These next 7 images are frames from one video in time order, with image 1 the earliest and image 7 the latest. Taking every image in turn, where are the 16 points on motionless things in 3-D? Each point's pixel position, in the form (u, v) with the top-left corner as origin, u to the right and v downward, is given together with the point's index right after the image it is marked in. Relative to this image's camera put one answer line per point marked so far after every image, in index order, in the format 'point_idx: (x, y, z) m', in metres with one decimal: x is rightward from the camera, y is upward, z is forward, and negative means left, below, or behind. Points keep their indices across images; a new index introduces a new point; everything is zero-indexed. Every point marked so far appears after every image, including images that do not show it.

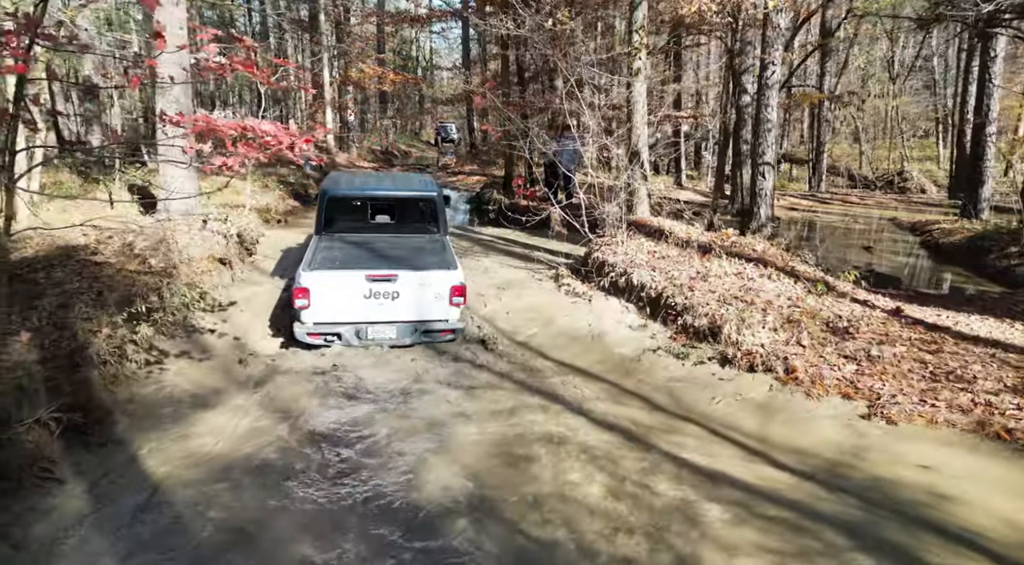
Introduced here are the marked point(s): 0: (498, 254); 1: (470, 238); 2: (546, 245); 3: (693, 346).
0: (-0.2, +0.5, +12.6) m
1: (-0.9, +0.9, +14.3) m
2: (+0.7, +0.6, +13.1) m
3: (+1.9, -0.7, +7.5) m
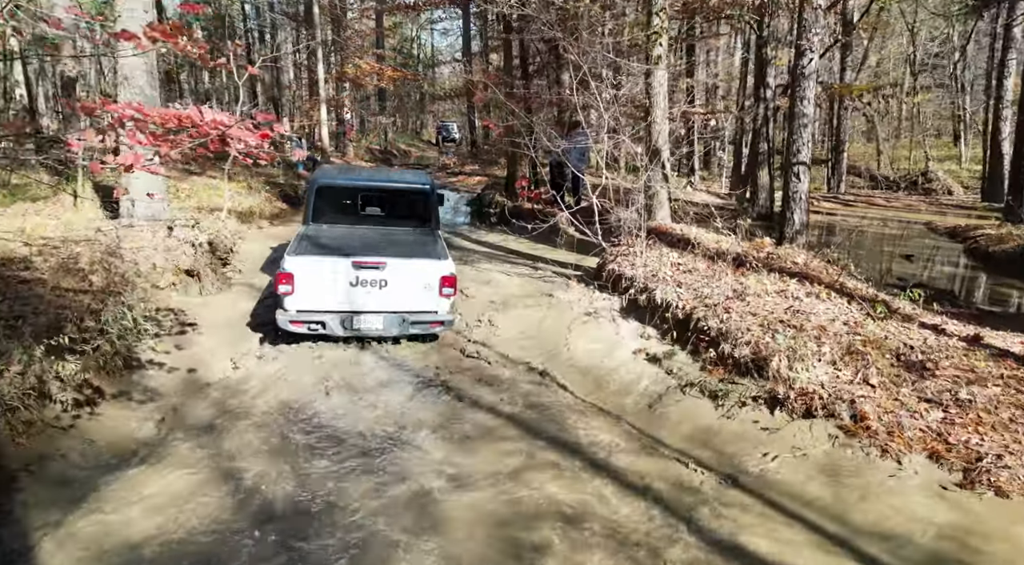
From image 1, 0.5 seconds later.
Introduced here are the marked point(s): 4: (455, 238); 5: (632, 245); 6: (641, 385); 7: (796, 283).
0: (-0.2, +0.3, +11.3) m
1: (-0.8, +0.7, +13.1) m
2: (+0.7, +0.4, +11.9) m
3: (+2.0, -0.9, +6.3) m
4: (-1.1, +0.9, +13.8) m
5: (+1.6, +0.5, +9.2) m
6: (+1.2, -1.0, +6.7) m
7: (+3.1, 0.0, +7.5) m
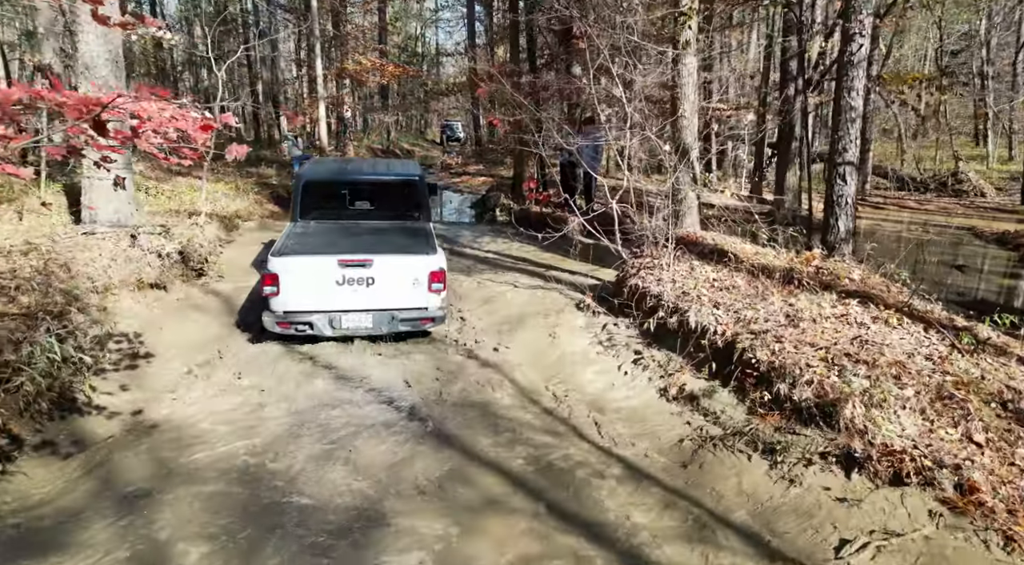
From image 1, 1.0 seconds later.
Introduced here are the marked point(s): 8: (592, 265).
0: (-0.1, +0.1, +10.2) m
1: (-0.7, +0.5, +11.9) m
2: (+0.8, +0.2, +10.7) m
3: (+2.1, -1.1, +5.1) m
4: (-1.0, +0.7, +12.6) m
5: (+1.7, +0.3, +8.0) m
6: (+1.3, -1.2, +5.5) m
7: (+3.2, -0.2, +6.3) m
8: (+1.2, +0.2, +10.8) m
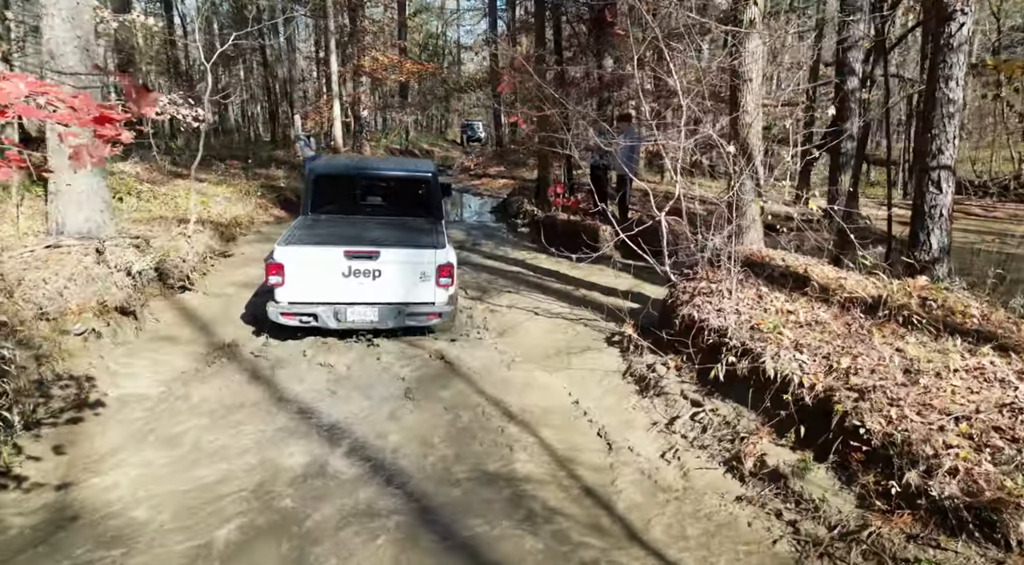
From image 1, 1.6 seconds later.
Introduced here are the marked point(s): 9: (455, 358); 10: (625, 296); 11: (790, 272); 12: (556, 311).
0: (+0.2, -0.2, +8.8) m
1: (-0.3, +0.2, +10.6) m
2: (+1.2, 0.0, +9.3) m
3: (+2.2, -1.4, +3.6) m
4: (-0.6, +0.4, +11.3) m
5: (+1.9, 0.0, +6.6) m
6: (+1.5, -1.5, +4.1) m
7: (+3.4, -0.5, +4.9) m
8: (+1.6, 0.0, +9.4) m
9: (-0.6, -0.8, +6.9) m
10: (+1.5, -0.2, +9.0) m
11: (+2.7, +0.1, +6.8) m
12: (+0.5, -0.4, +8.5) m
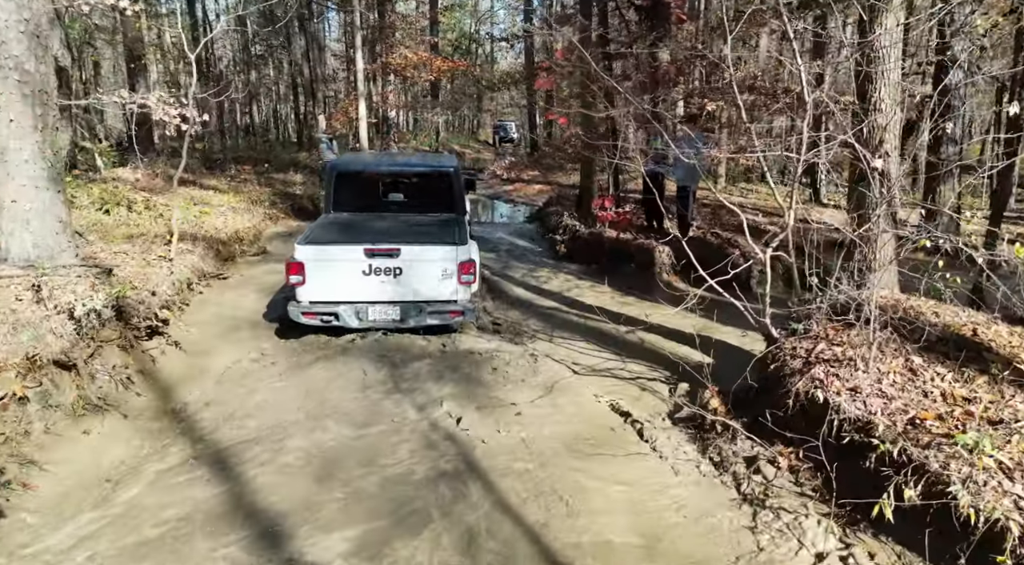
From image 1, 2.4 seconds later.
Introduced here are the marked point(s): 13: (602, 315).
0: (+0.7, -0.6, +7.0) m
1: (+0.2, -0.2, +8.8) m
2: (+1.6, -0.5, +7.5) m
3: (+2.4, -1.8, +1.8) m
4: (-0.1, 0.0, +9.5) m
5: (+2.3, -0.4, +4.8) m
6: (+1.7, -1.9, +2.3) m
7: (+3.6, -1.0, +3.0) m
8: (+2.0, -0.5, +7.5) m
9: (-0.2, -1.2, +5.2) m
10: (+1.9, -0.6, +7.2) m
11: (+3.0, -0.4, +4.9) m
12: (+1.0, -0.8, +6.7) m
13: (+1.1, -0.3, +8.3) m
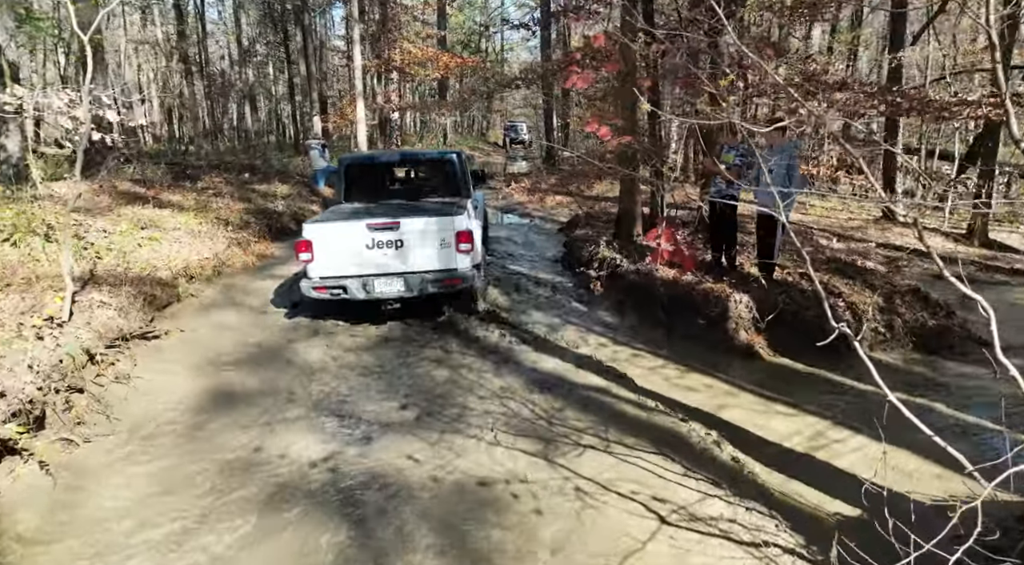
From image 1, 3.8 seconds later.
0: (+0.9, -1.3, +4.5) m
1: (+0.5, -0.9, +6.3) m
2: (+1.9, -1.1, +5.0) m
3: (+2.6, -2.5, -0.8) m
4: (+0.2, -0.7, +7.0) m
5: (+2.5, -1.1, +2.2) m
6: (+1.9, -2.6, -0.3) m
7: (+3.8, -1.6, +0.4) m
8: (+2.3, -1.1, +5.0) m
9: (0.0, -1.8, +2.7) m
10: (+2.1, -1.3, +4.7) m
11: (+3.3, -1.0, +2.4) m
12: (+1.2, -1.4, +4.2) m
13: (+1.3, -1.0, +5.8) m
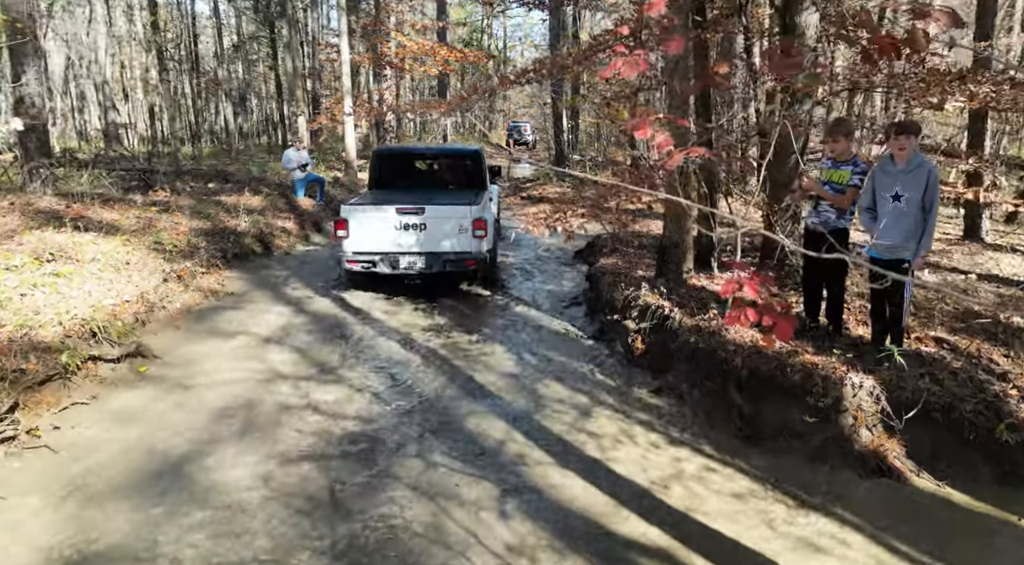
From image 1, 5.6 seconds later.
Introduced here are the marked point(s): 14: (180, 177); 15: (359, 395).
0: (+1.0, -1.8, +2.2) m
1: (+0.6, -1.4, +4.0) m
2: (+2.0, -1.7, +2.7) m
3: (+2.7, -3.0, -3.1) m
4: (+0.3, -1.2, +4.7) m
5: (+2.6, -1.6, -0.1) m
6: (+2.0, -3.1, -2.6) m
7: (+3.9, -2.2, -1.9) m
8: (+2.4, -1.7, +2.7) m
9: (+0.1, -2.4, +0.4) m
10: (+2.3, -1.8, +2.4) m
11: (+3.4, -1.6, 0.0) m
12: (+1.3, -2.0, +1.9) m
13: (+1.5, -1.5, +3.5) m
14: (-7.6, +2.4, +16.0) m
15: (-1.3, -1.0, +5.9) m
